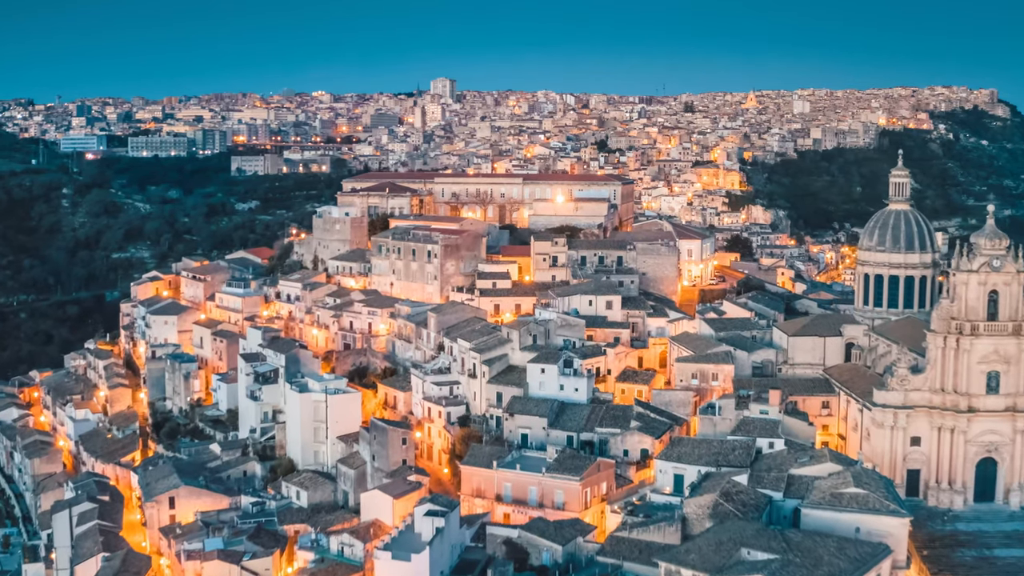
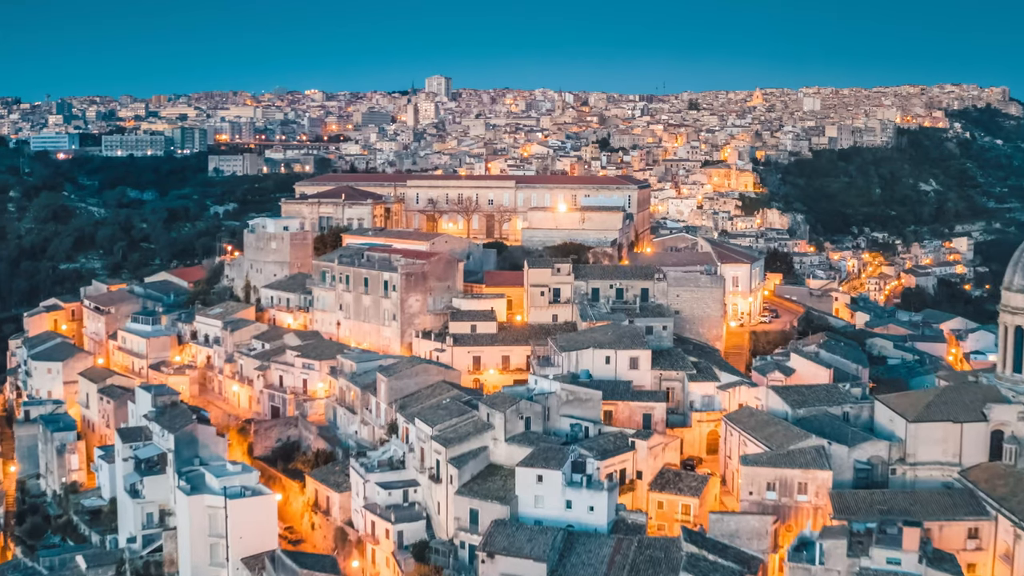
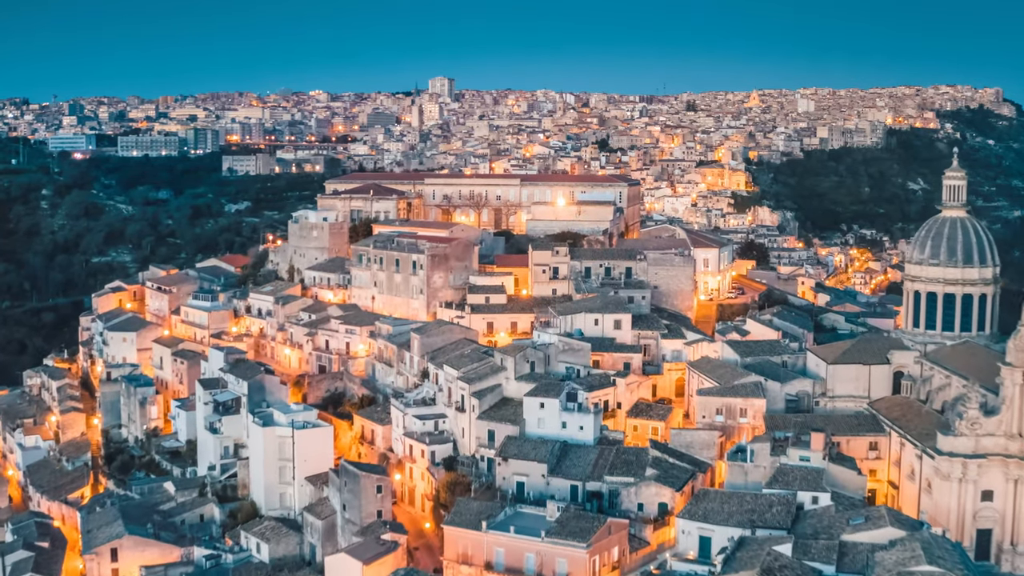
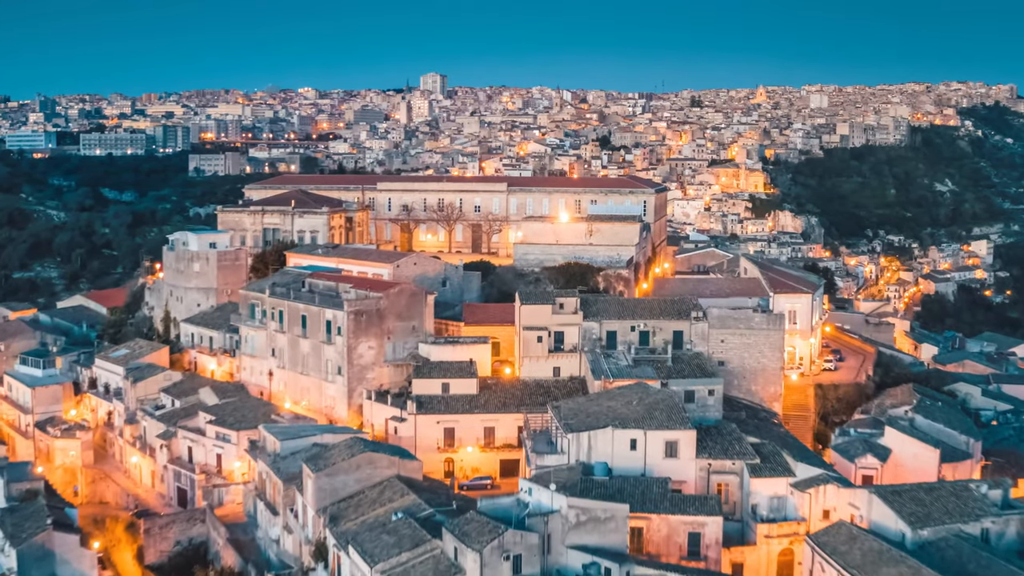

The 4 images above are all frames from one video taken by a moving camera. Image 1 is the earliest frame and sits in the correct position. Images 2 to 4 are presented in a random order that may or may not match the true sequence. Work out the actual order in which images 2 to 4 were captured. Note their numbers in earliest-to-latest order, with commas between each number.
3, 2, 4
